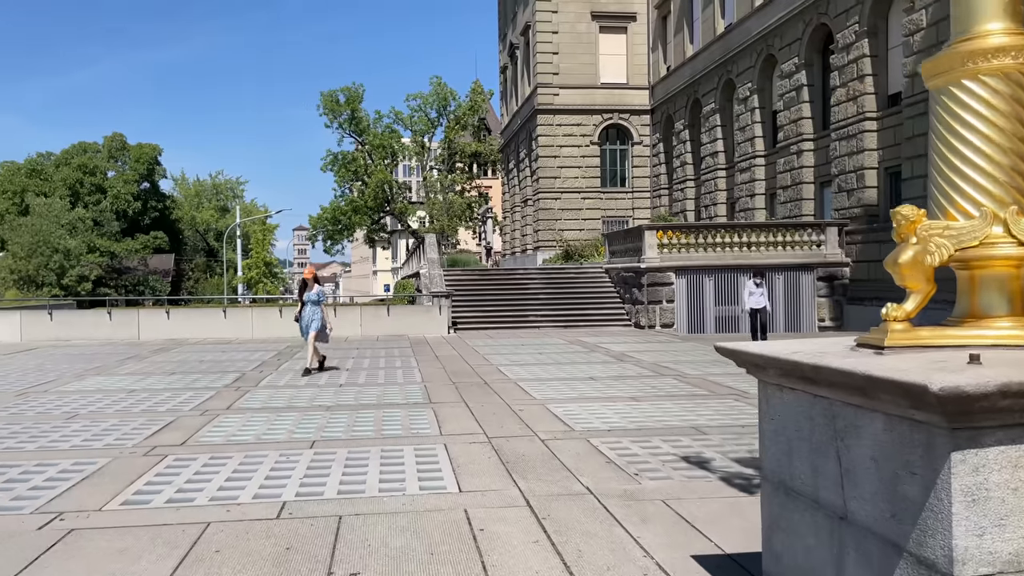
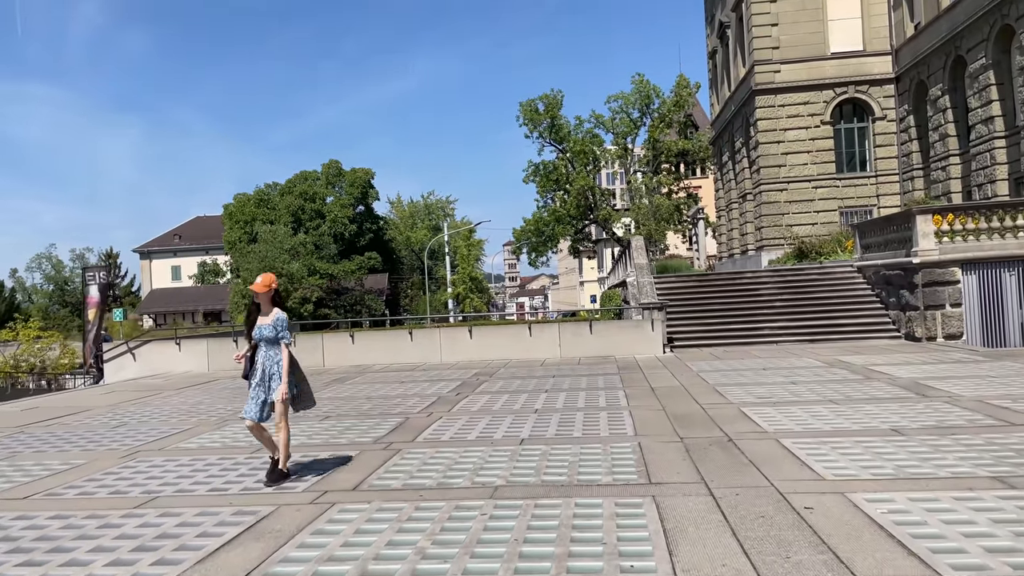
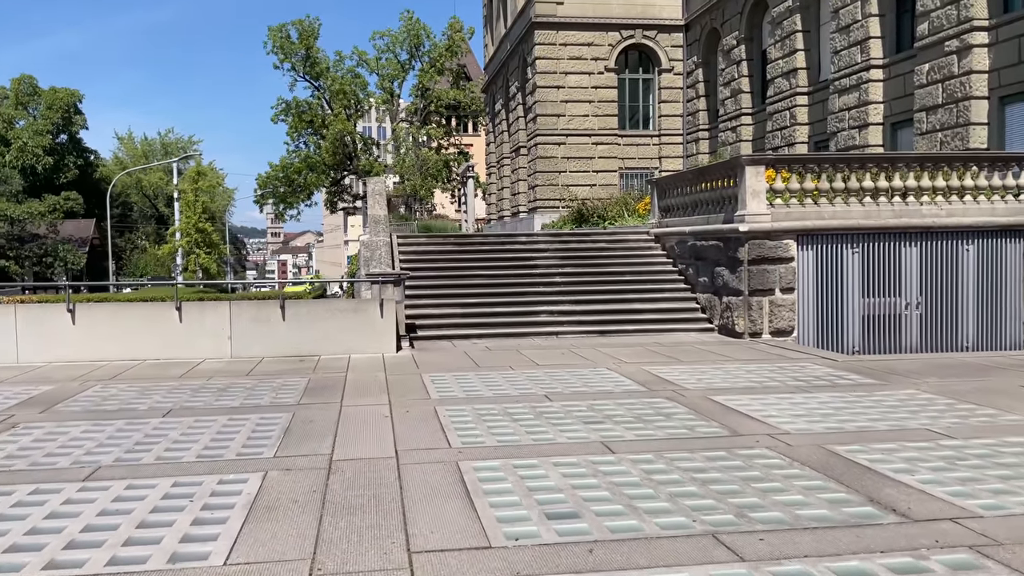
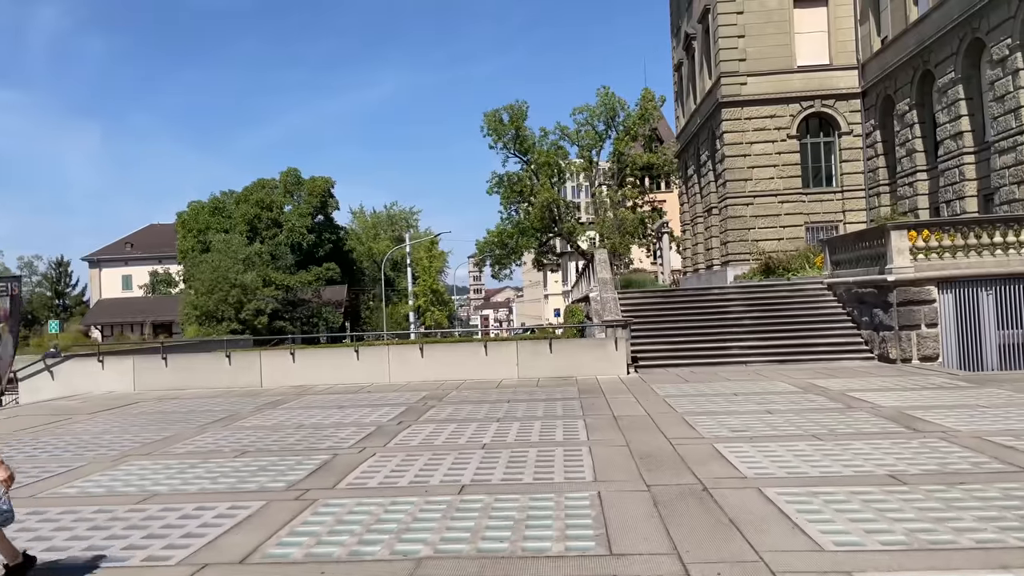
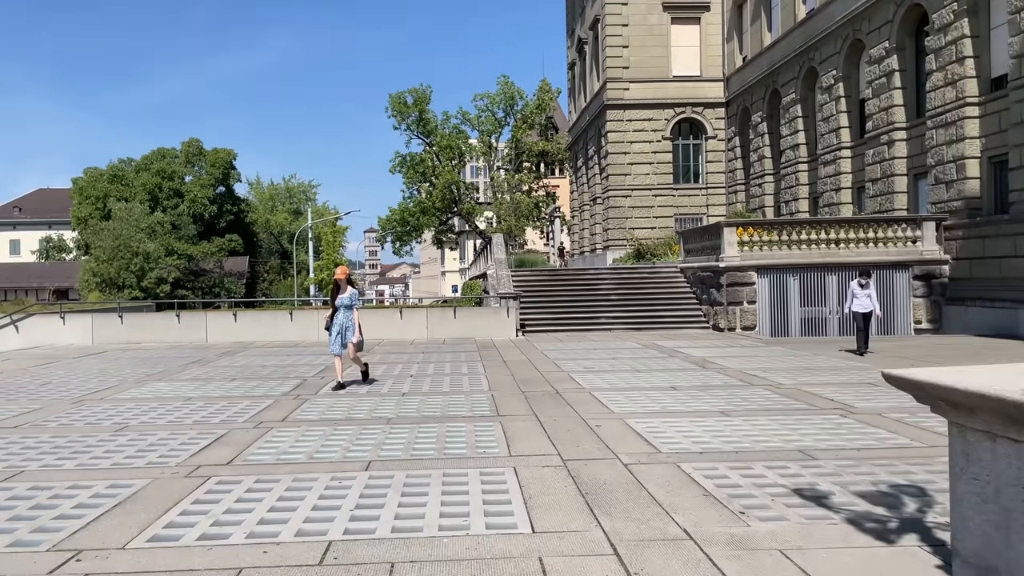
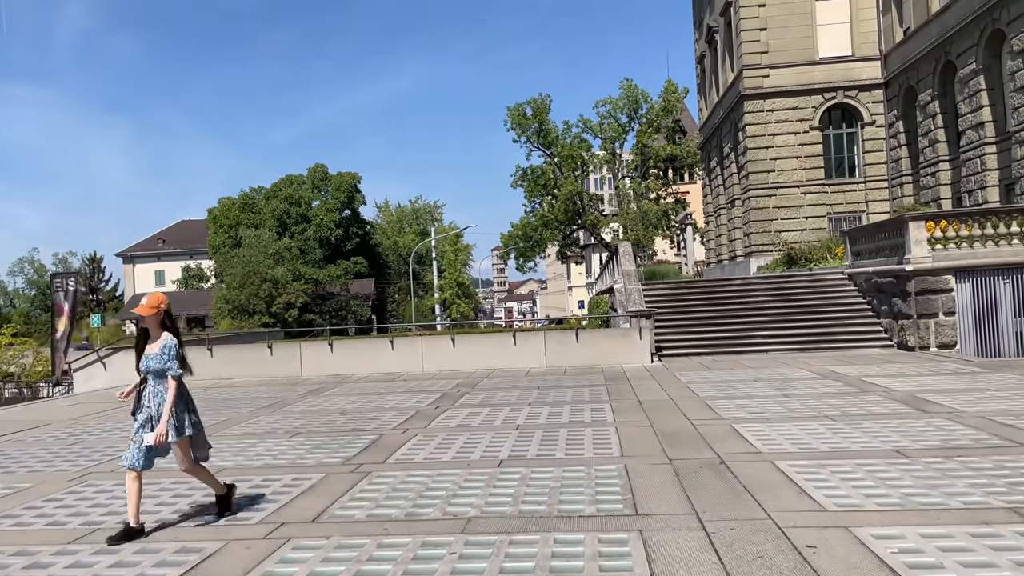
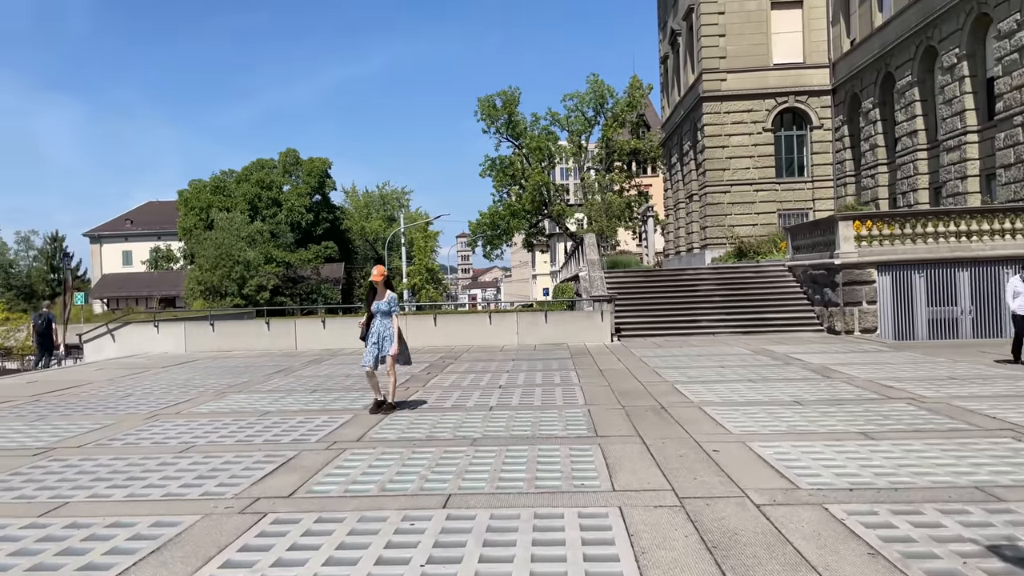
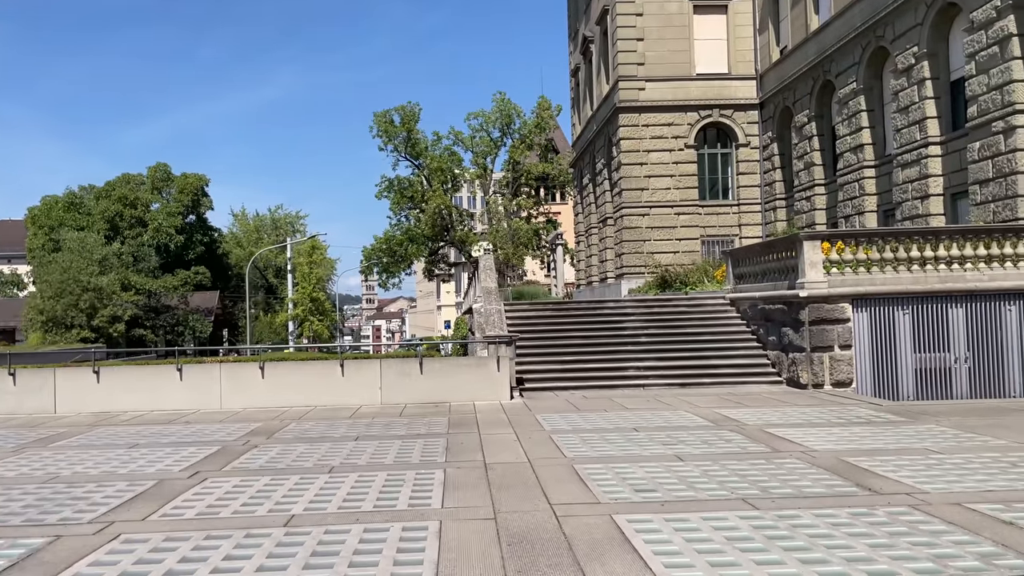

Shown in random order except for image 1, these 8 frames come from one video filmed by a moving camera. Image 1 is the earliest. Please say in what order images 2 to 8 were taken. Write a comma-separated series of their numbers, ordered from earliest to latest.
5, 7, 2, 6, 4, 8, 3
